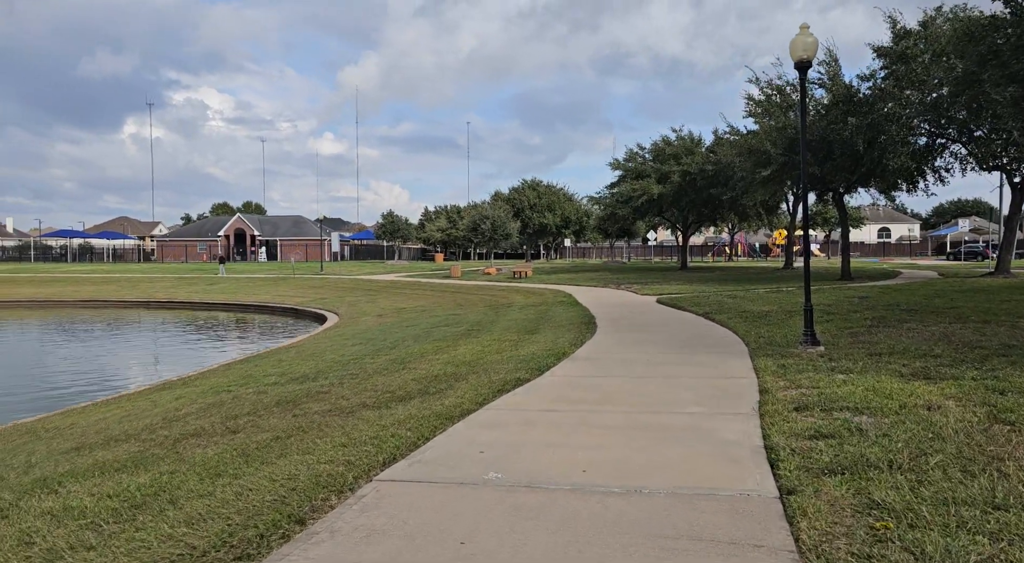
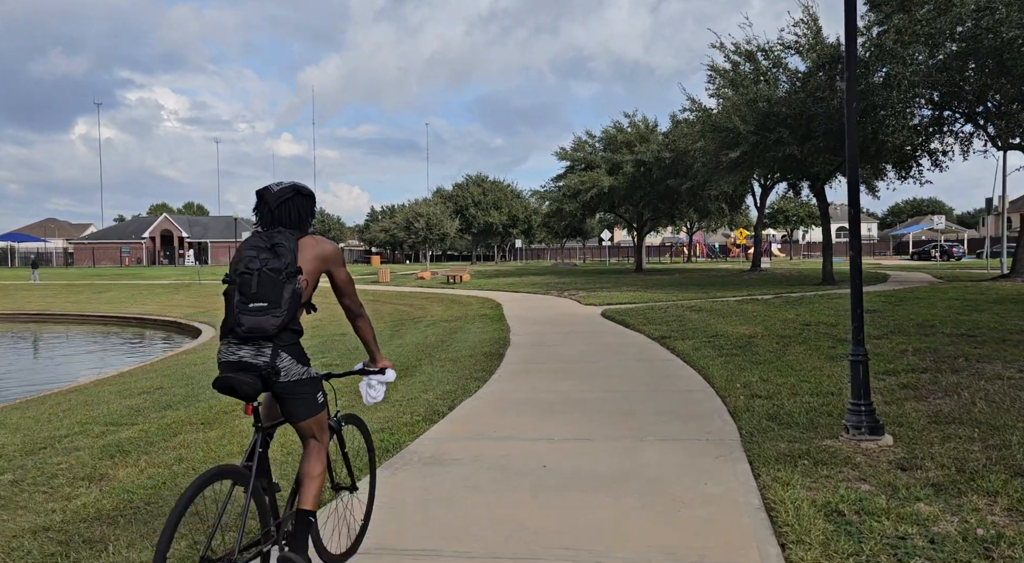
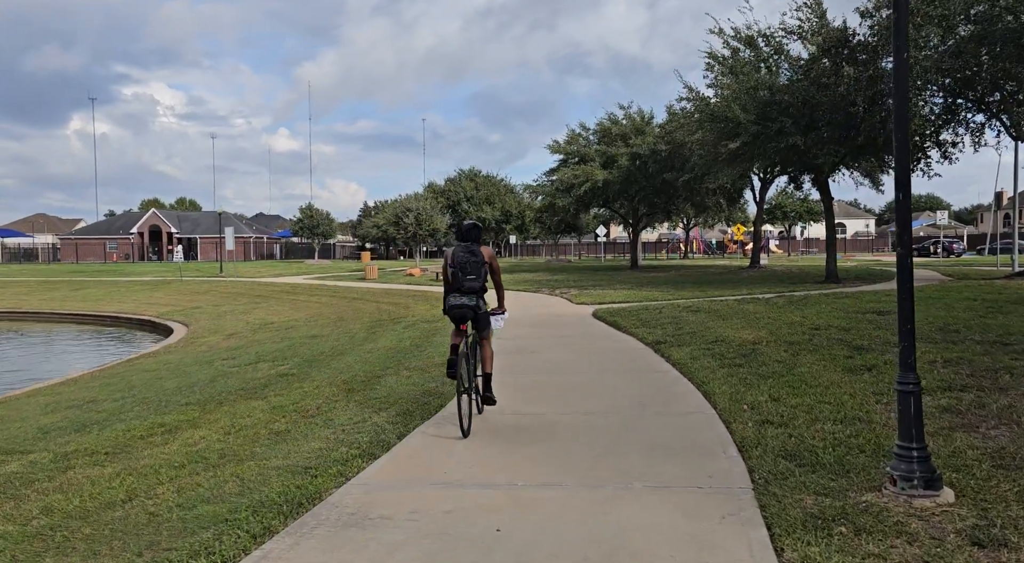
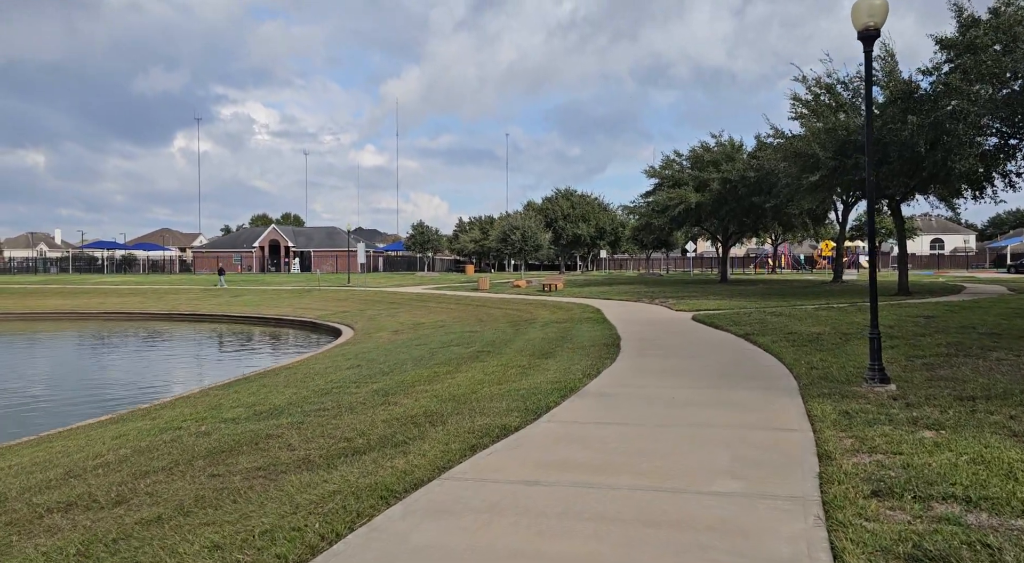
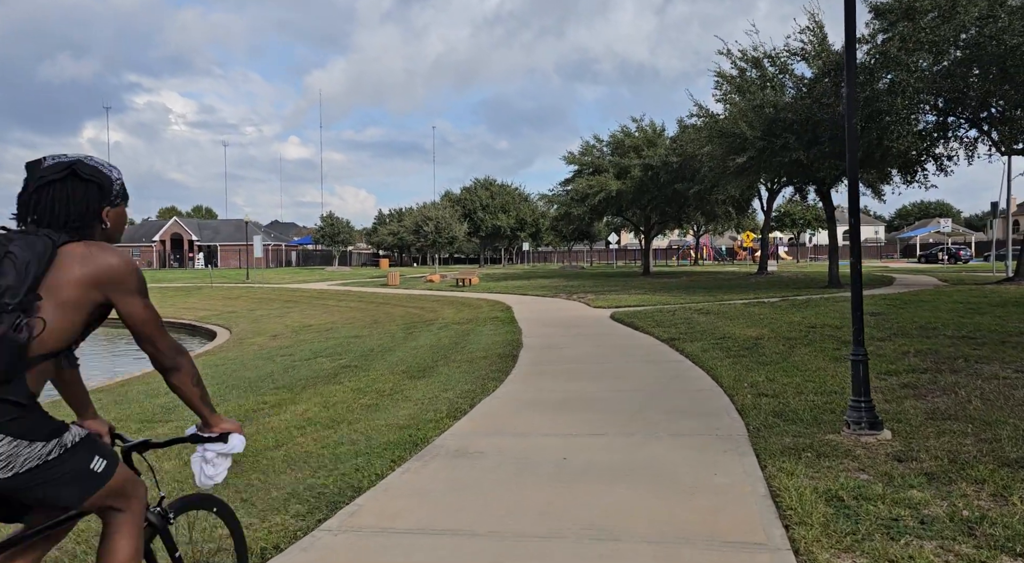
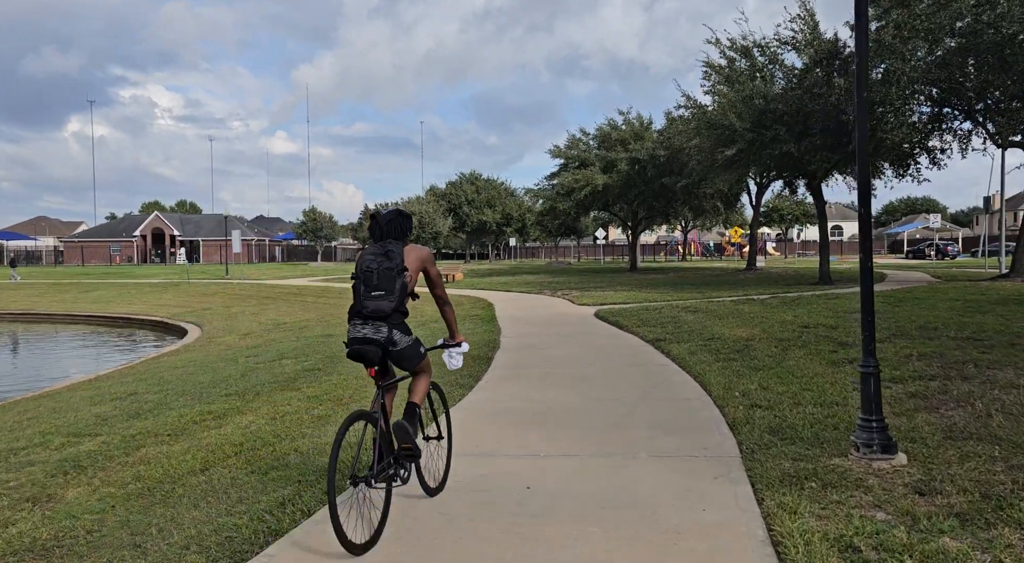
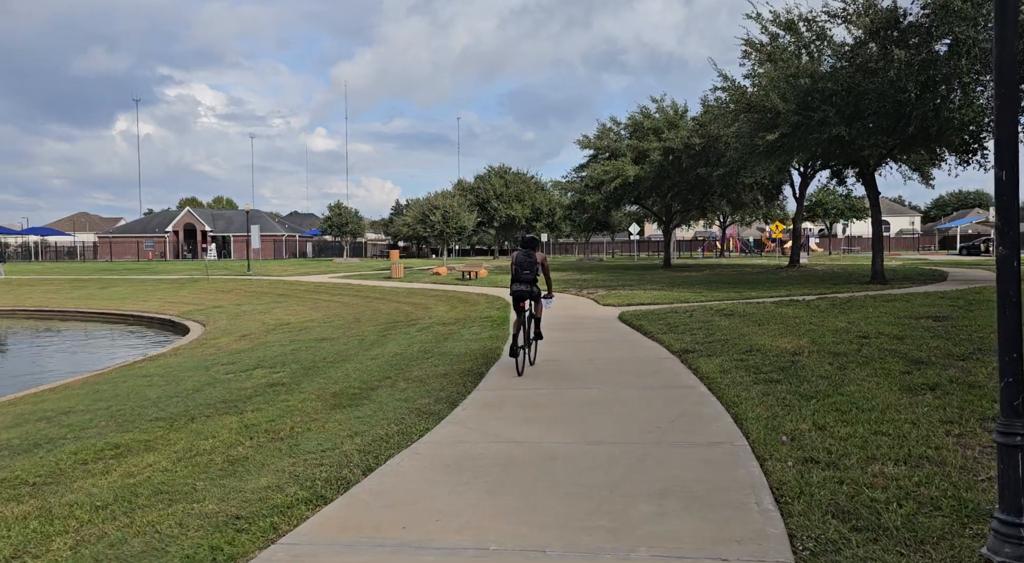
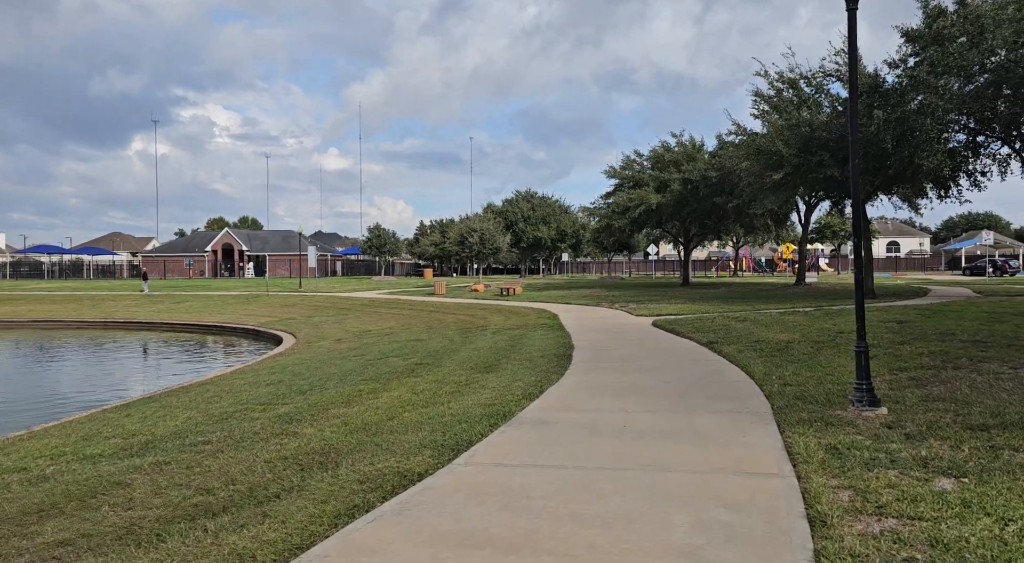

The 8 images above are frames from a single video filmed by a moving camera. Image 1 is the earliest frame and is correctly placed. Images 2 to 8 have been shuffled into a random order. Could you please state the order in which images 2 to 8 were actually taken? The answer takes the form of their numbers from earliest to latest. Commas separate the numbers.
4, 8, 5, 2, 6, 3, 7
